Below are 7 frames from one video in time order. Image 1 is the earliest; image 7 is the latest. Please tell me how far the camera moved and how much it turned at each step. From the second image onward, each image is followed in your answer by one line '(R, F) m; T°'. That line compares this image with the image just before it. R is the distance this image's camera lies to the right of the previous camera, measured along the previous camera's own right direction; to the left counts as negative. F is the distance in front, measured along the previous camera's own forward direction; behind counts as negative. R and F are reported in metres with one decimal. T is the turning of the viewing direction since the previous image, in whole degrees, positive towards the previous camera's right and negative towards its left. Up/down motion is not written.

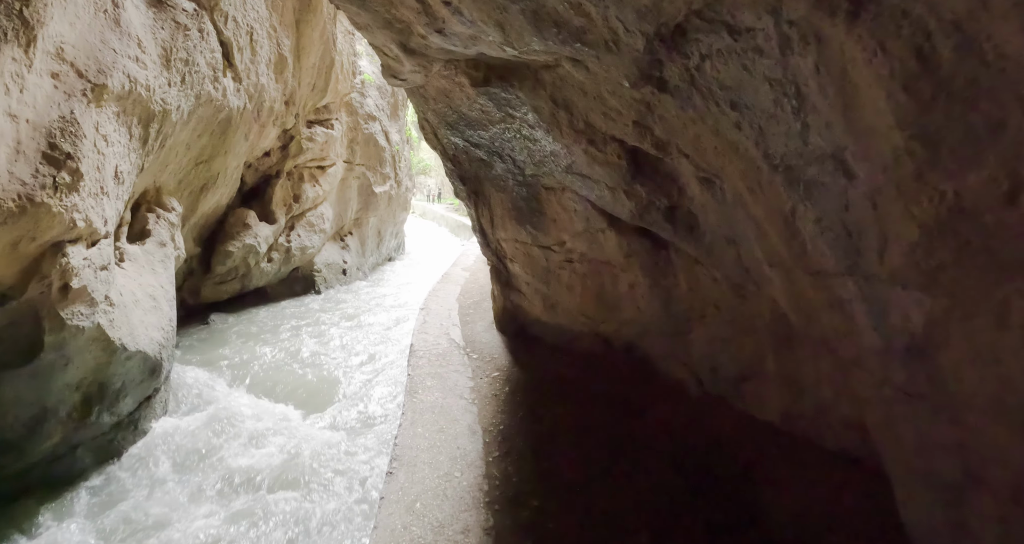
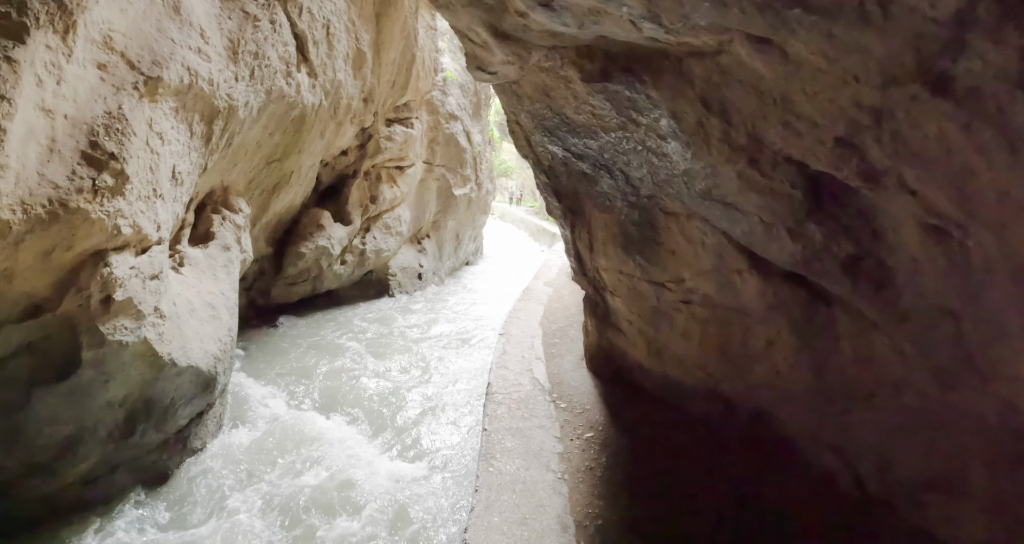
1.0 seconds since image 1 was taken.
(-0.1, +0.5) m; -8°
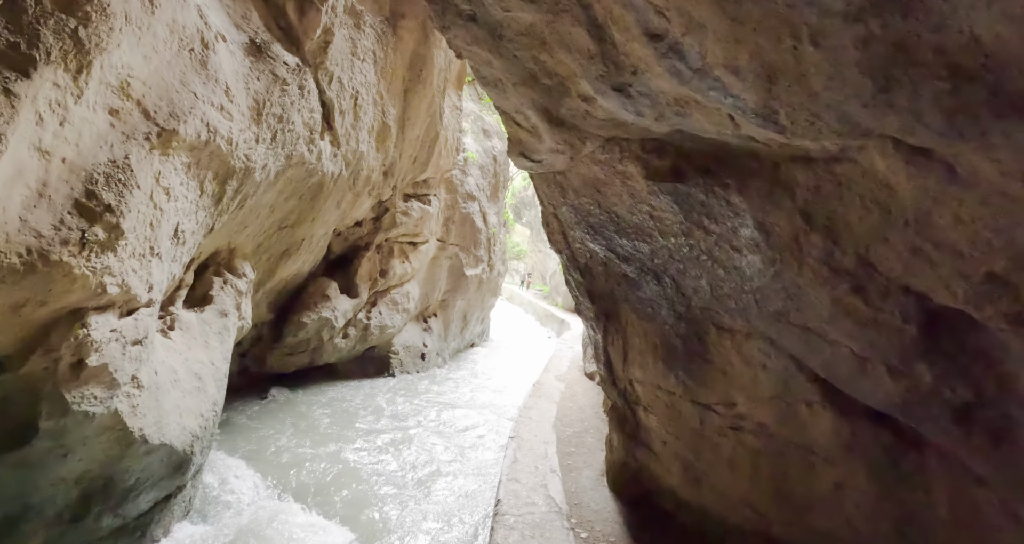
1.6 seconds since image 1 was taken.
(-0.1, +0.2) m; 0°
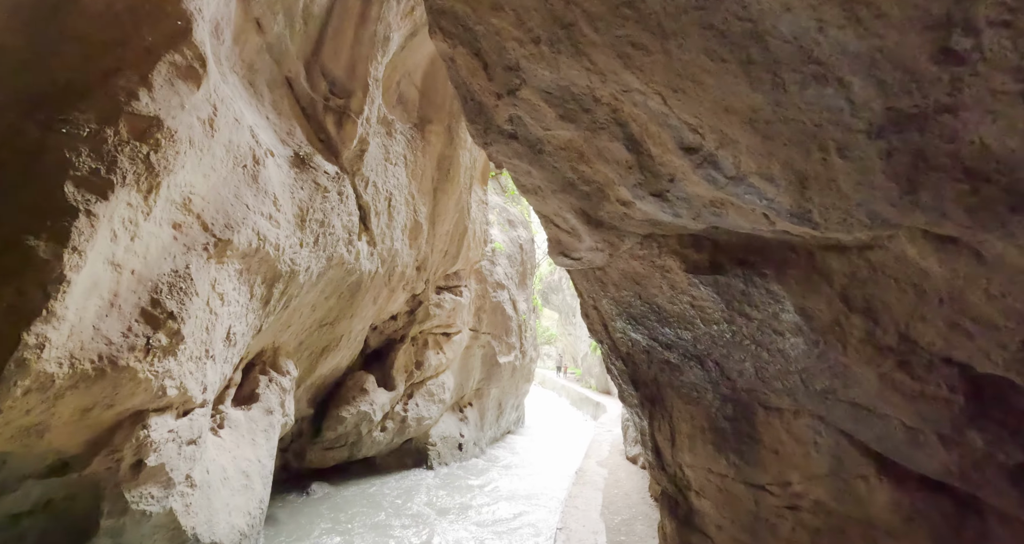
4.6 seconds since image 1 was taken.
(-0.1, -0.1) m; -2°
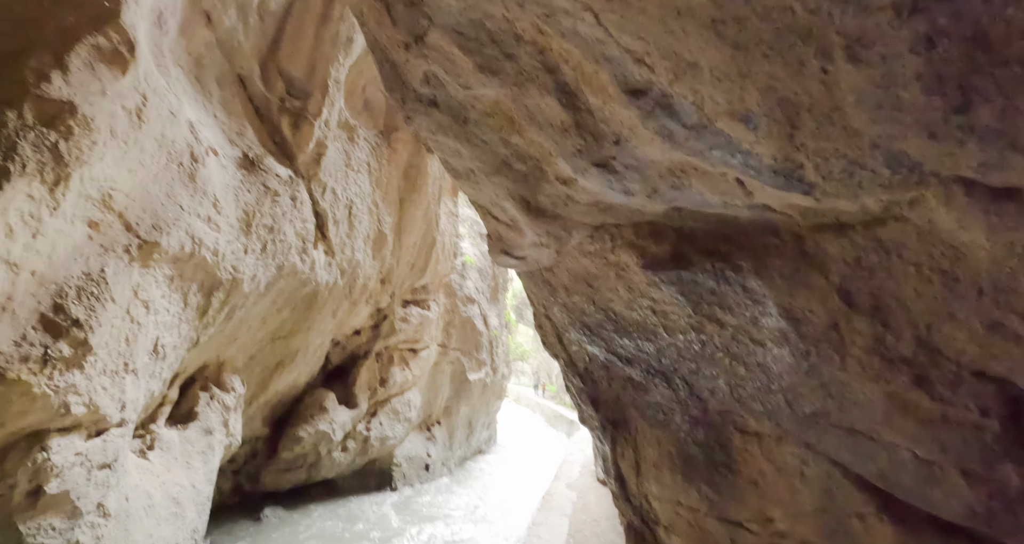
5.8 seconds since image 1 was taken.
(+0.1, +0.3) m; +3°
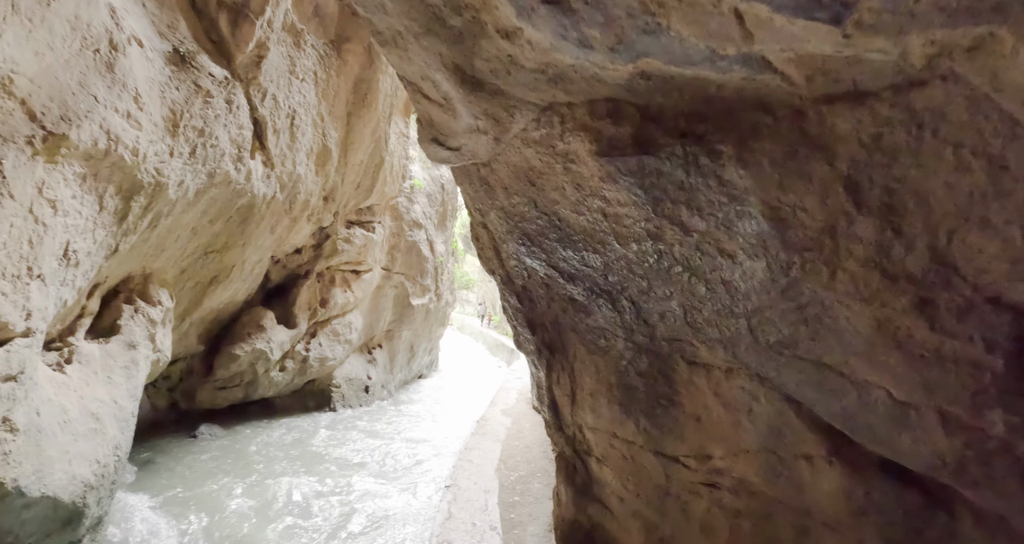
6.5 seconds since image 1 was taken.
(+0.1, +0.2) m; +4°
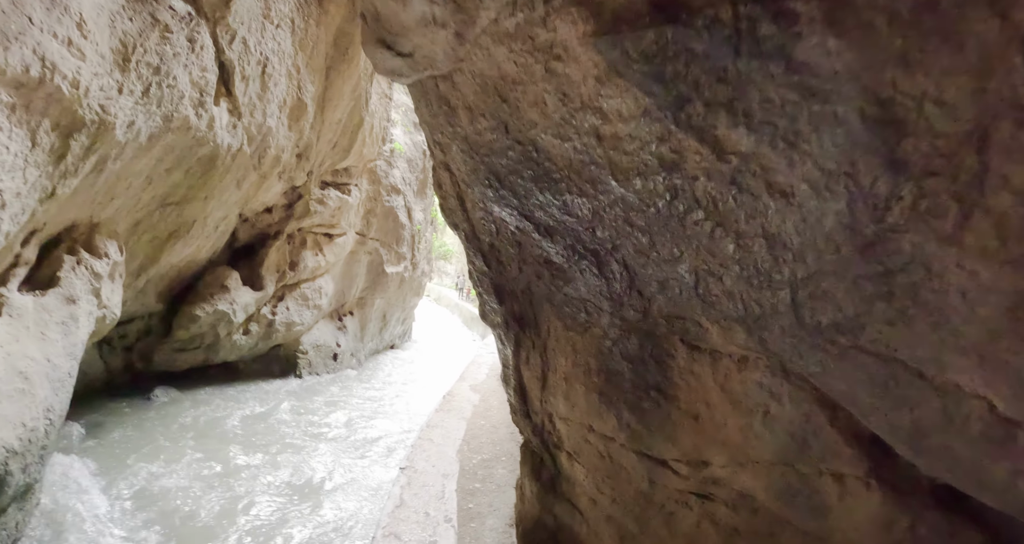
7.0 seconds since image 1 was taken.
(0.0, +0.3) m; +2°
